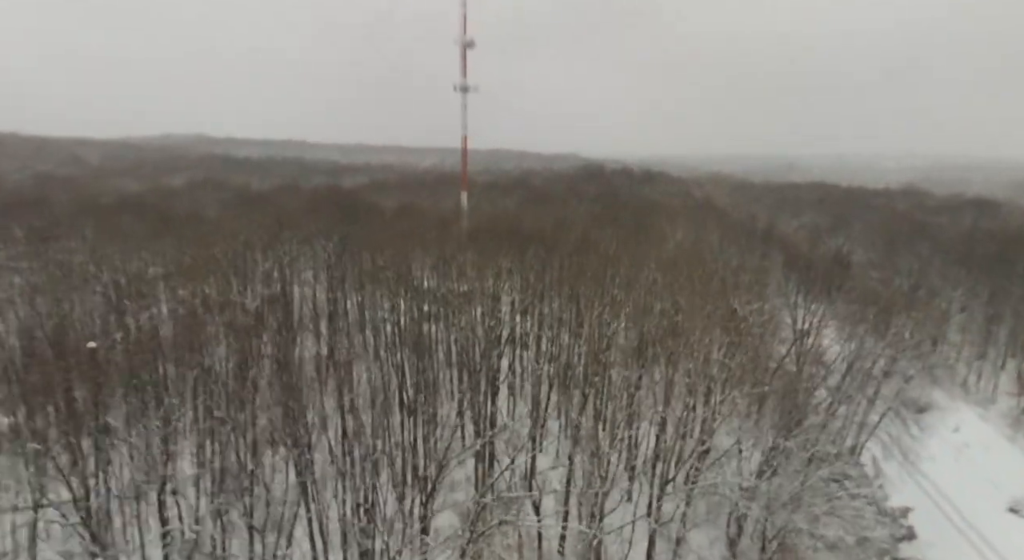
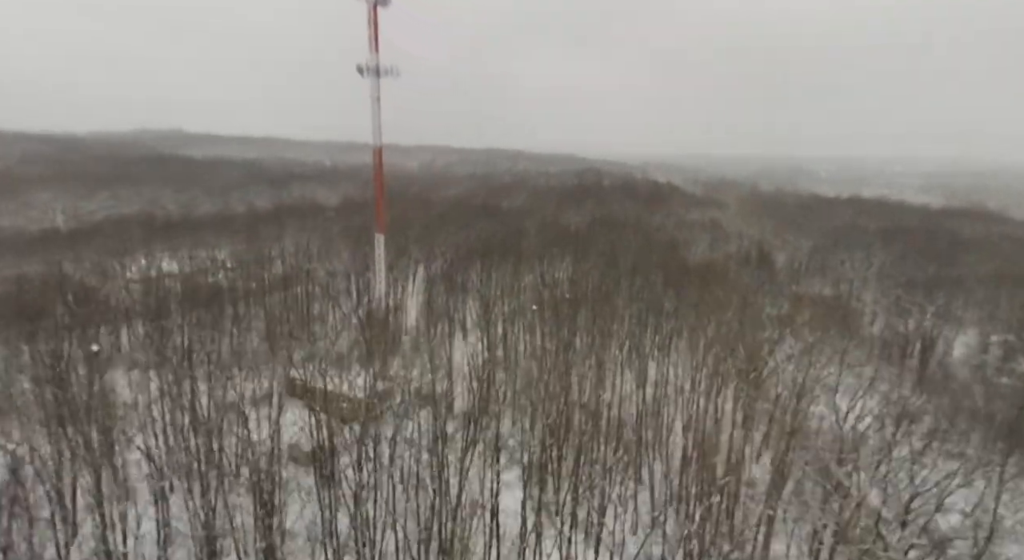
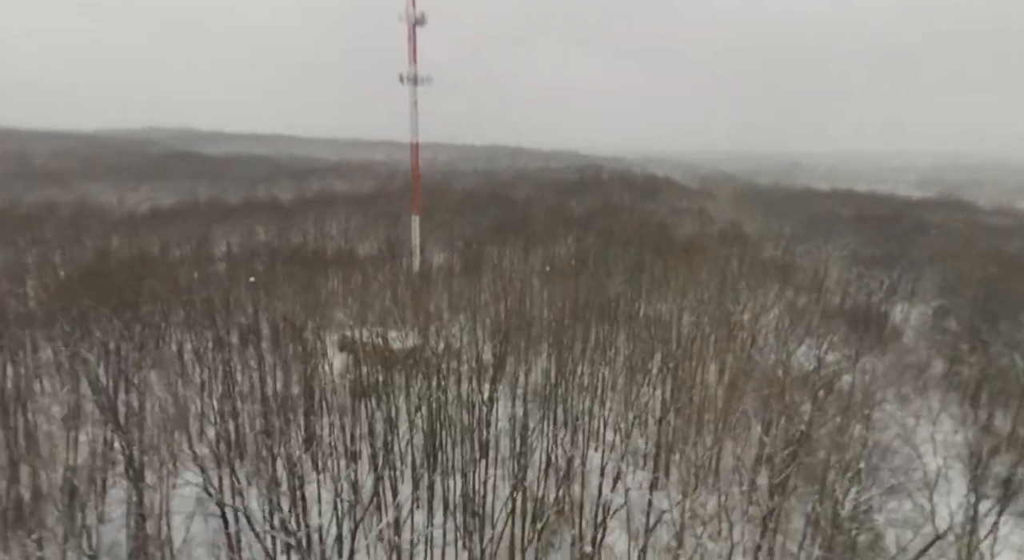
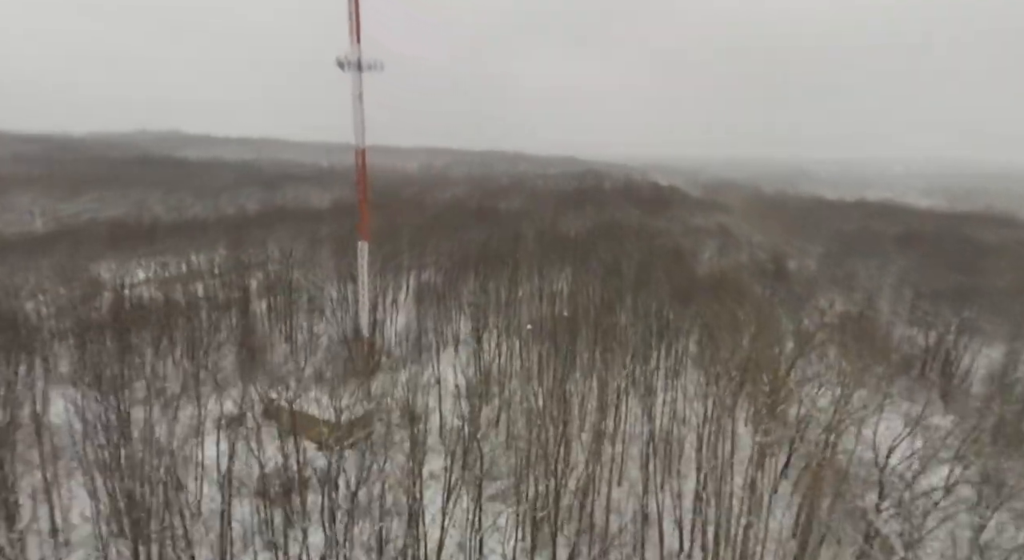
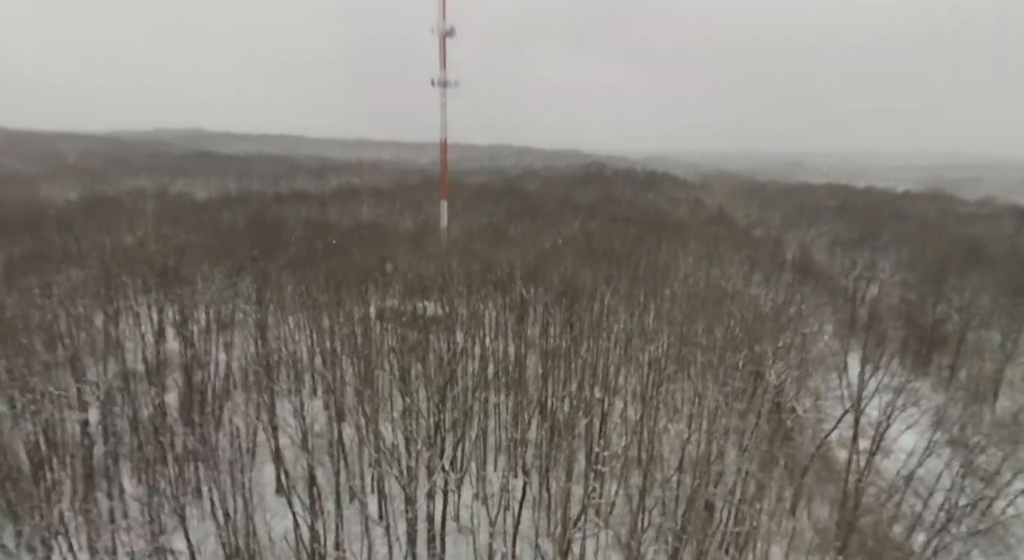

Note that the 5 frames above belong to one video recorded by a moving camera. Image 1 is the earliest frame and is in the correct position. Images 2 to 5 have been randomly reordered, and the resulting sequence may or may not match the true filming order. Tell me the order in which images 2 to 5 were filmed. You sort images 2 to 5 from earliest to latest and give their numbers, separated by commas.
5, 3, 2, 4
